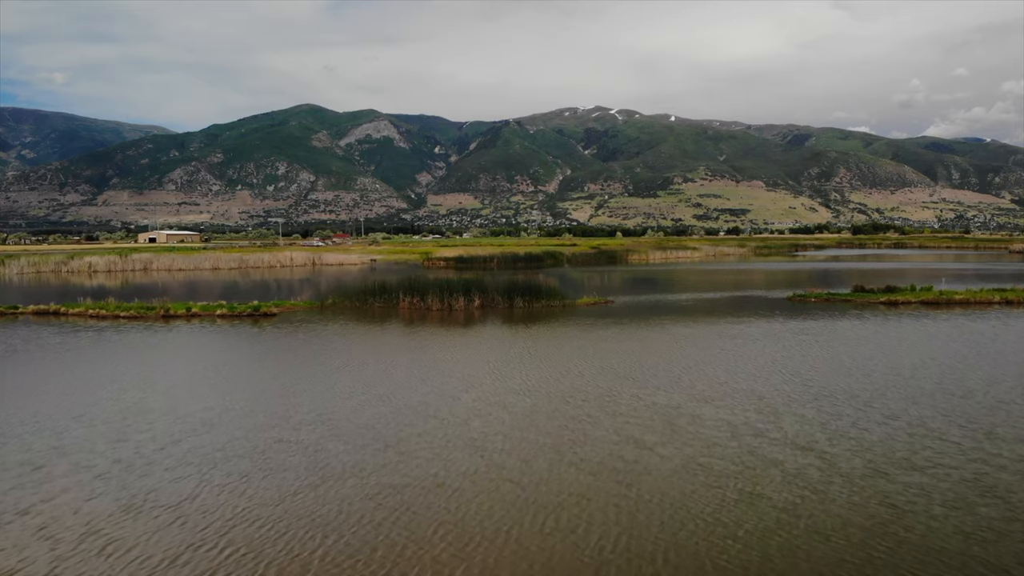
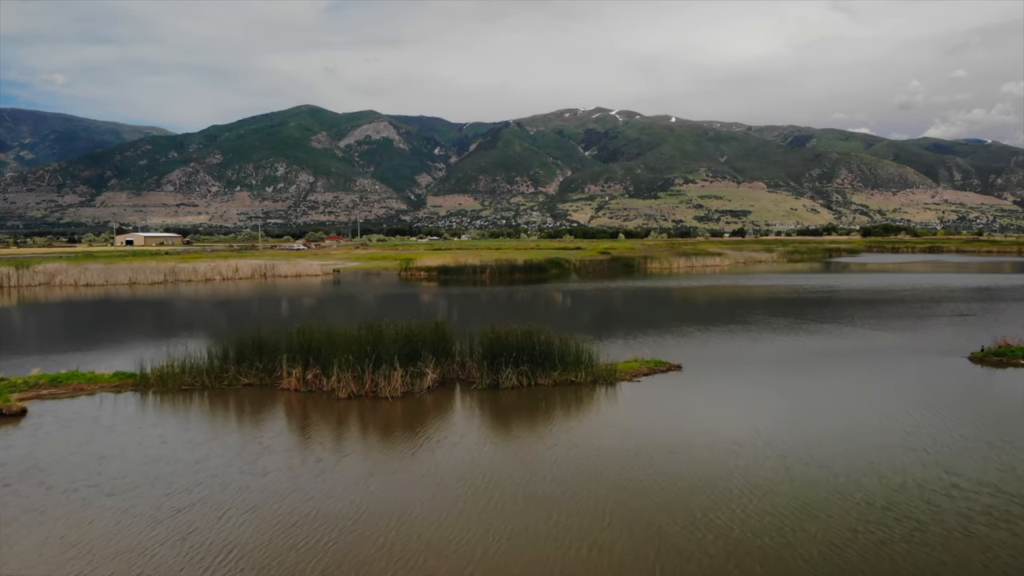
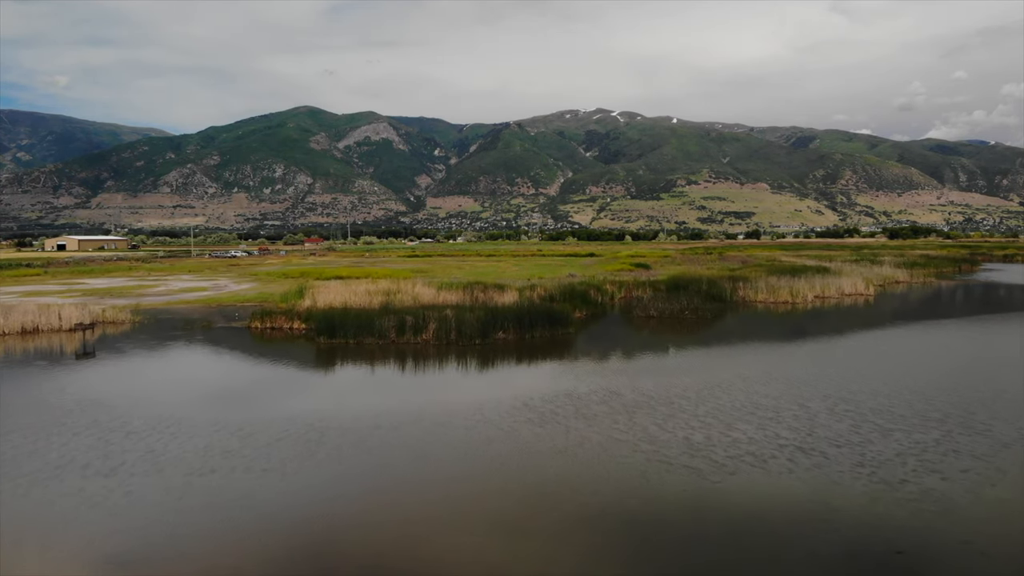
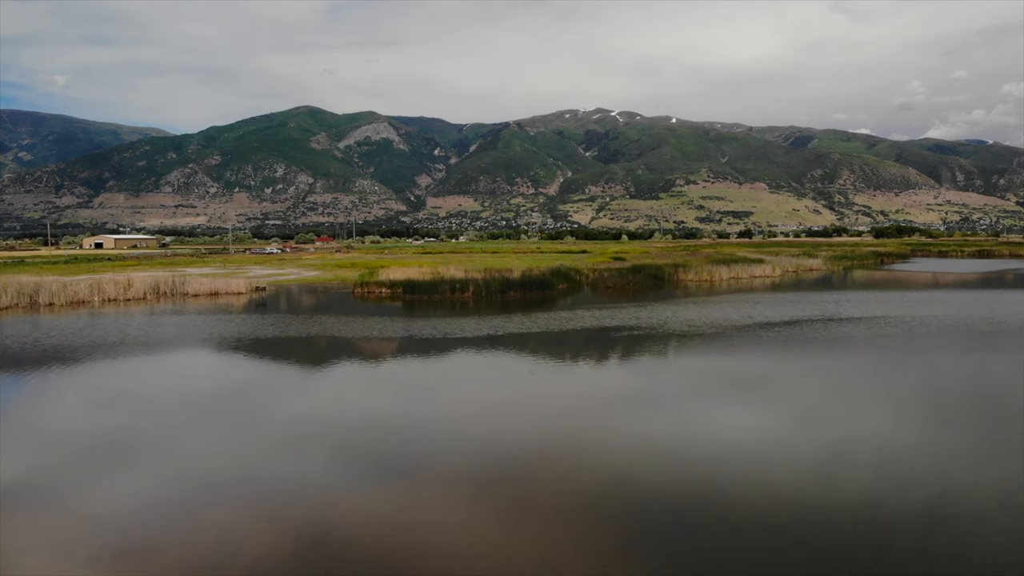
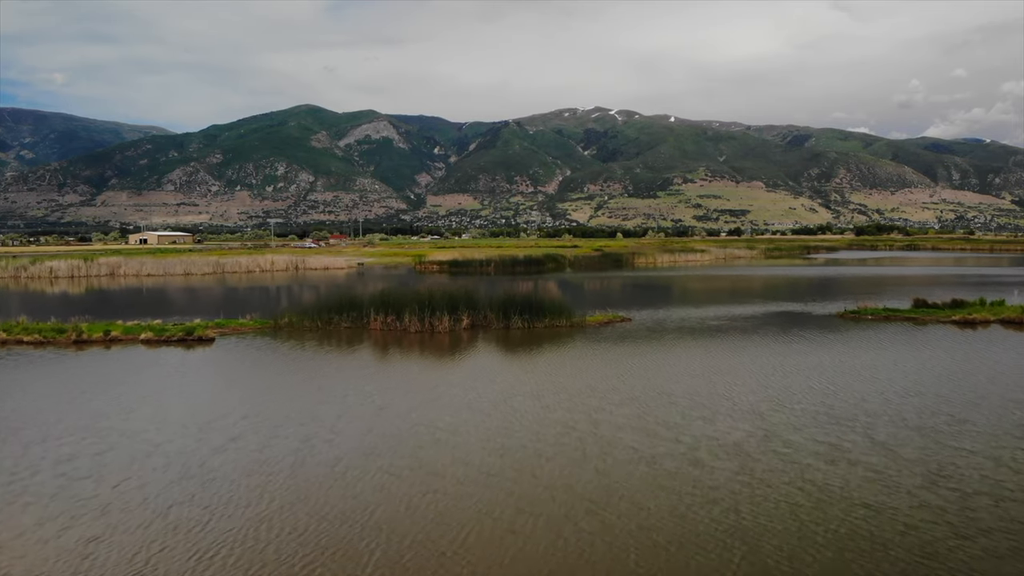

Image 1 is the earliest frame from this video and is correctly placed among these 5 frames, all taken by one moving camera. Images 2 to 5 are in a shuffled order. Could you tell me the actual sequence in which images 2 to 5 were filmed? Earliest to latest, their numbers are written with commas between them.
5, 2, 4, 3
